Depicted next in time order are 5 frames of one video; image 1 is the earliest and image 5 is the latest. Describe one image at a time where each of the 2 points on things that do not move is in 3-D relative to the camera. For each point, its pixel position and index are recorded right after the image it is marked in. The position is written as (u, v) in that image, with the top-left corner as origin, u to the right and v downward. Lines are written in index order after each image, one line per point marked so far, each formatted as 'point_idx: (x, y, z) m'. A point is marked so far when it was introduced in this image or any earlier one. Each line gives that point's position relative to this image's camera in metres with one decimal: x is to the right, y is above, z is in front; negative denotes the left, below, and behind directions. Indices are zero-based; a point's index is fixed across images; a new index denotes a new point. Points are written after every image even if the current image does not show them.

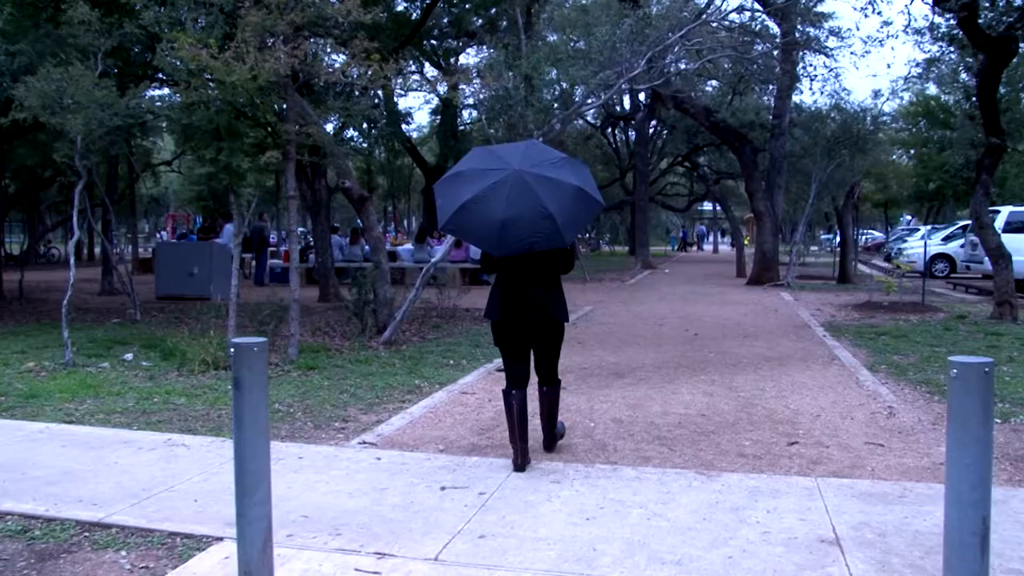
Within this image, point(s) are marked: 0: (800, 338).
0: (+4.0, -0.7, +15.1) m
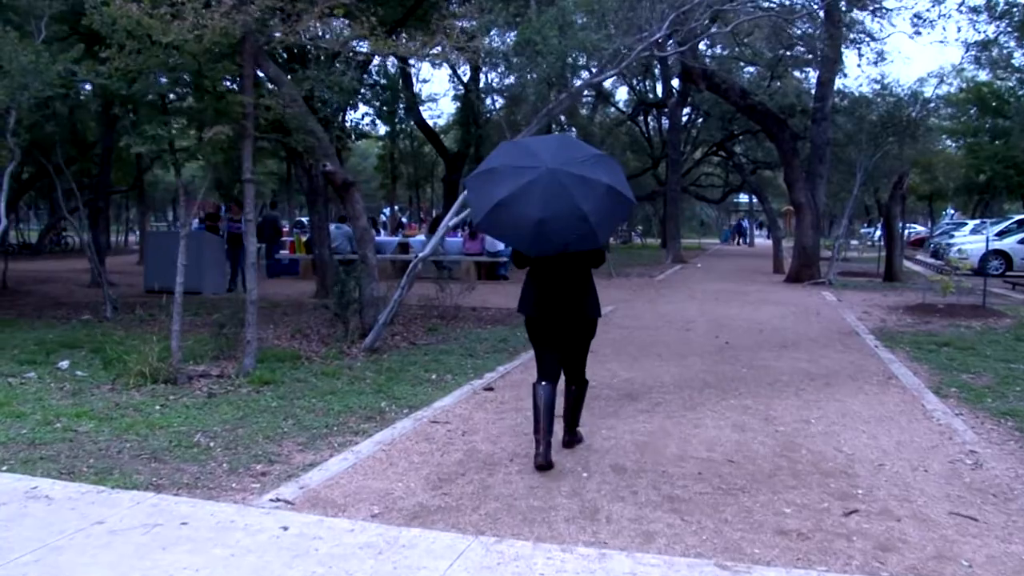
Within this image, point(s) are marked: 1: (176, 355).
0: (+4.0, -0.7, +13.0) m
1: (-3.3, -0.6, +10.5) m
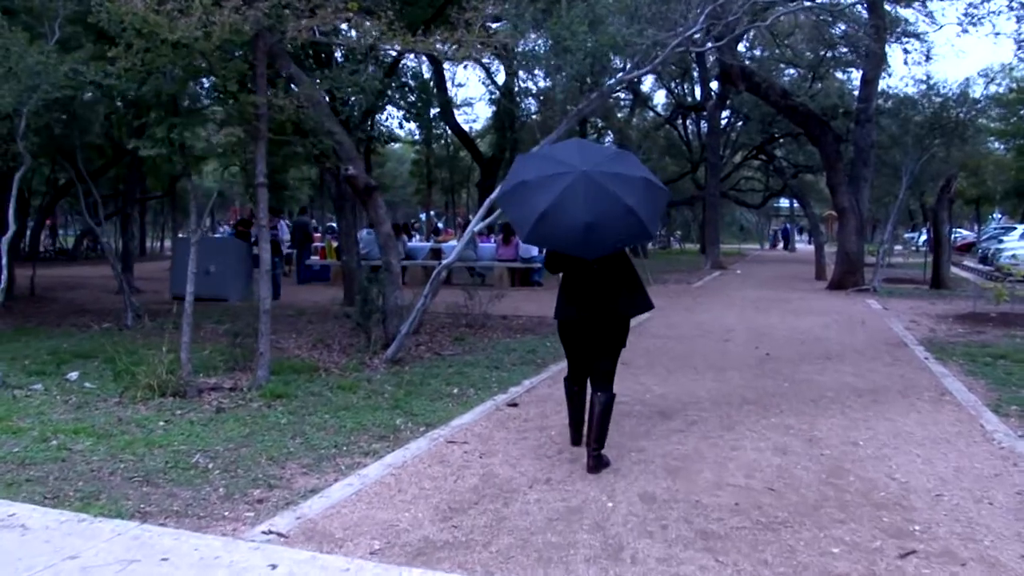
0: (+4.4, -0.8, +12.3) m
1: (-3.0, -0.7, +10.1) m
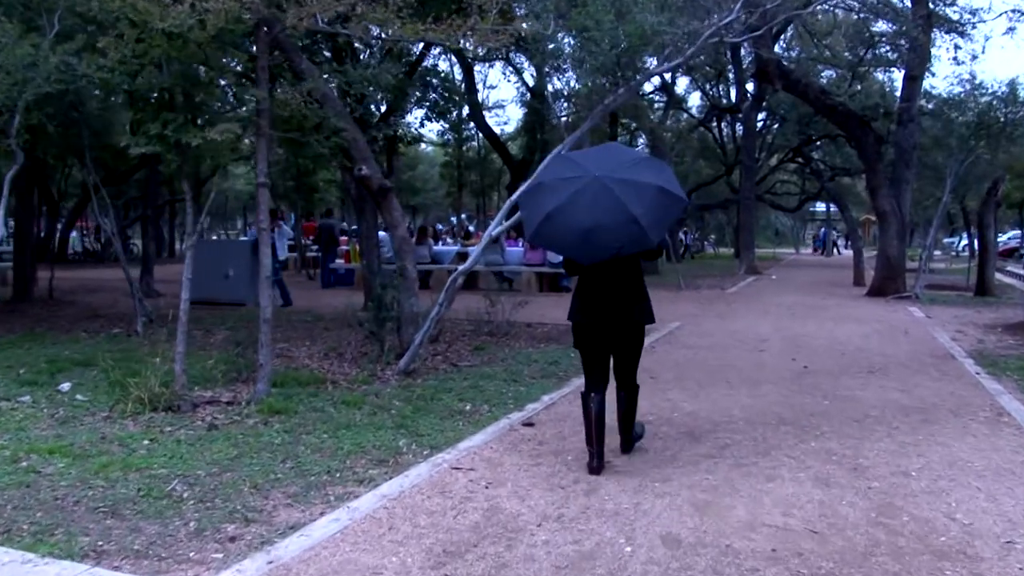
0: (+4.6, -0.9, +11.4) m
1: (-2.9, -0.8, +9.4) m
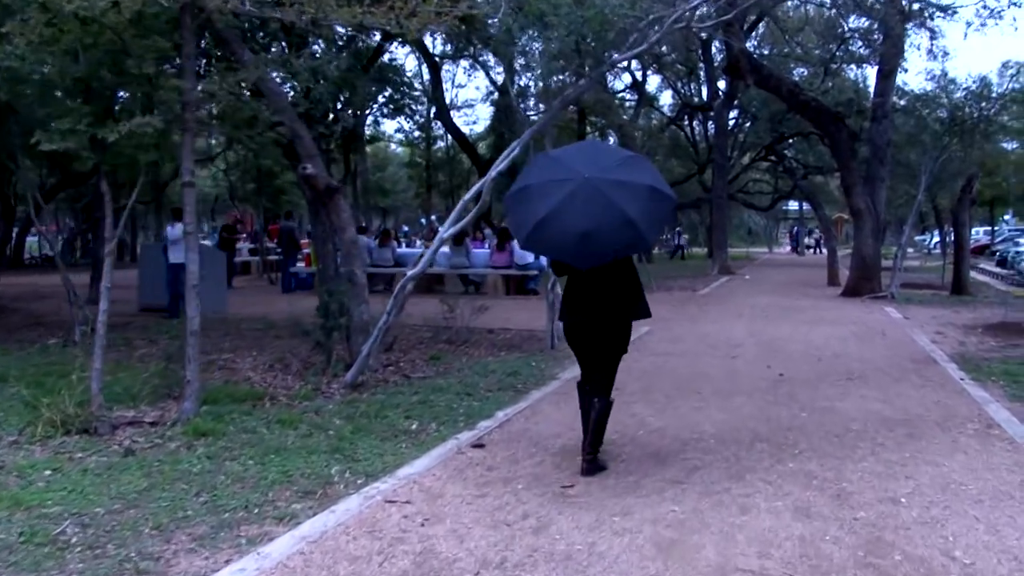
0: (+4.1, -0.9, +10.8) m
1: (-3.3, -0.9, +8.6) m
